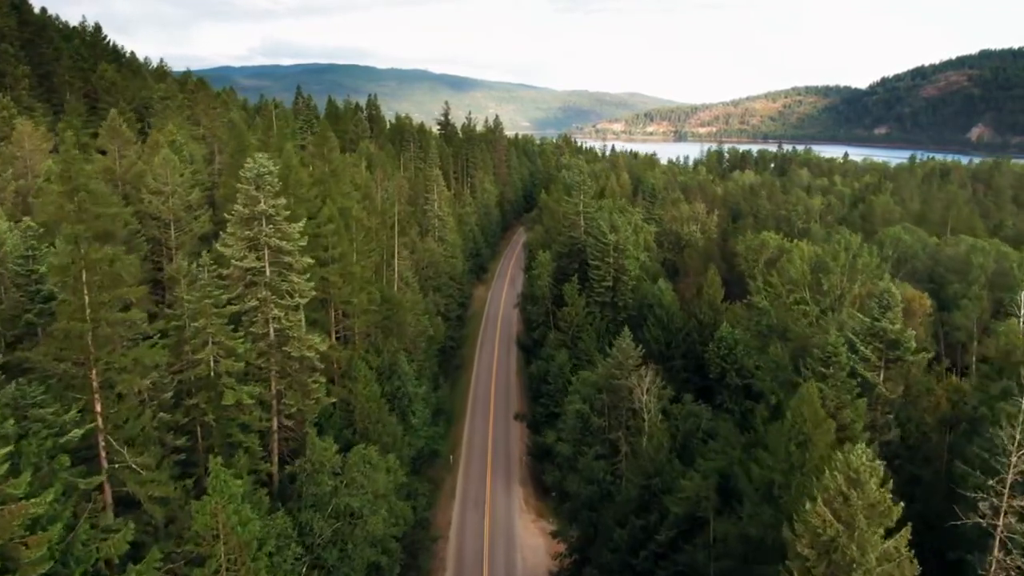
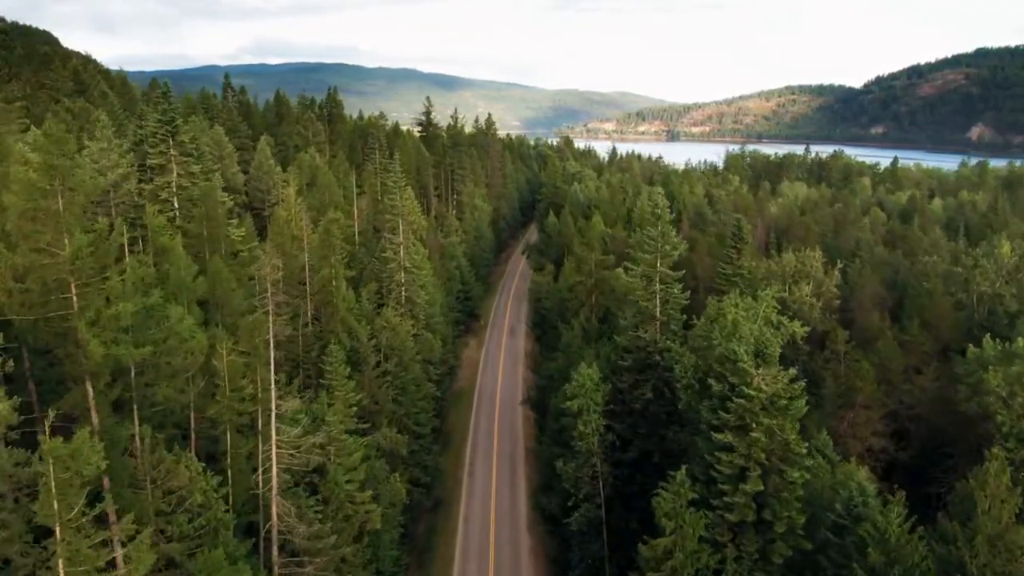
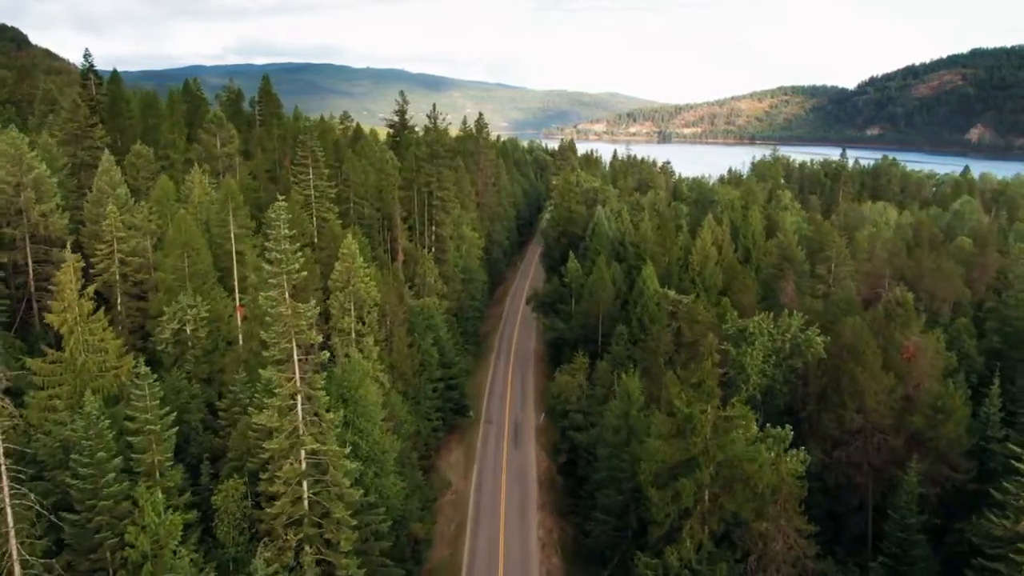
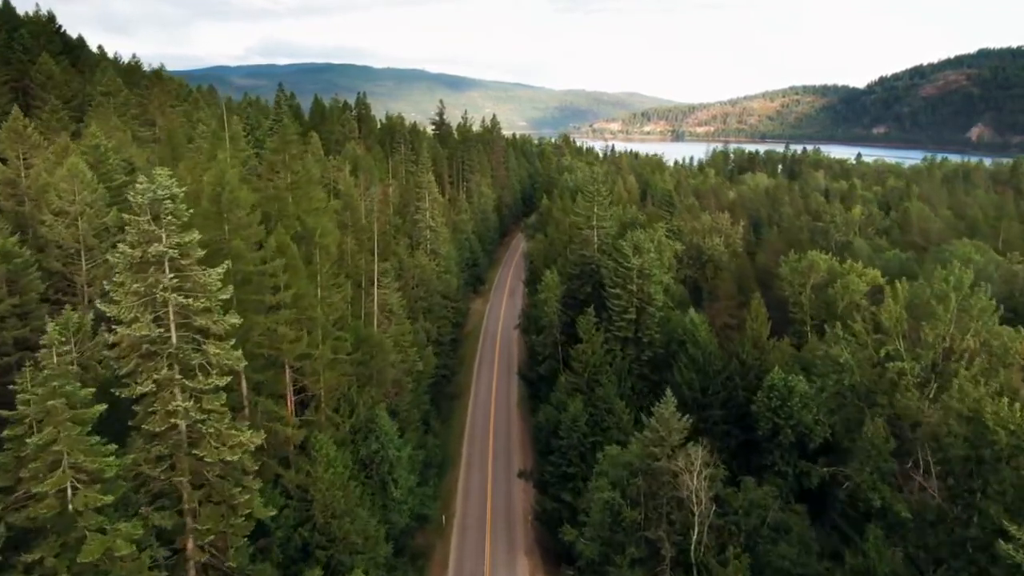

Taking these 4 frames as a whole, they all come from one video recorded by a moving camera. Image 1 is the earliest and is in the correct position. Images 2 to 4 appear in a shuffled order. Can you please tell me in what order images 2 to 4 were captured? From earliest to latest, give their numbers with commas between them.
4, 2, 3
